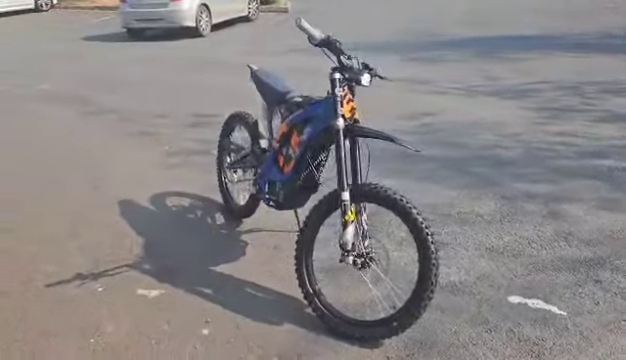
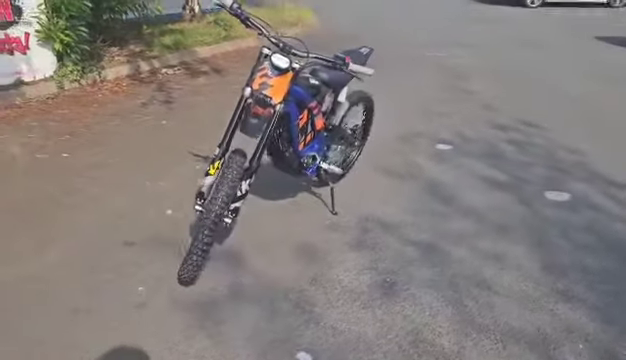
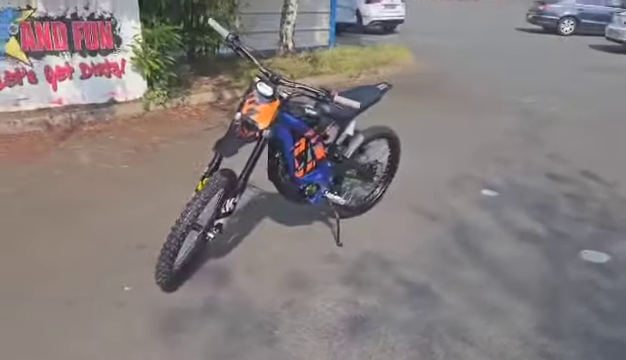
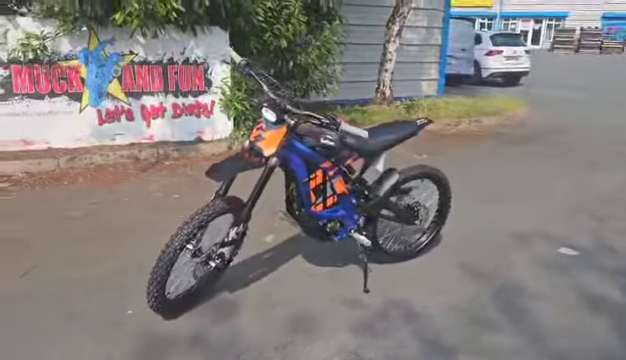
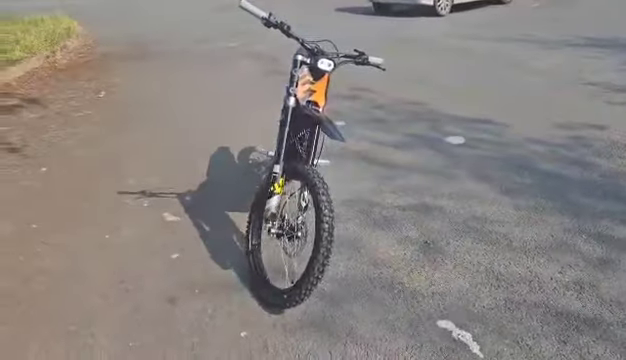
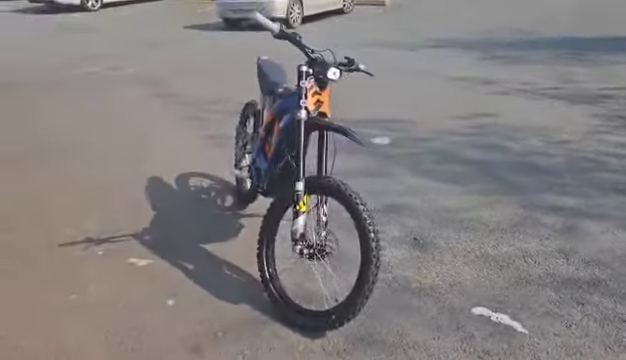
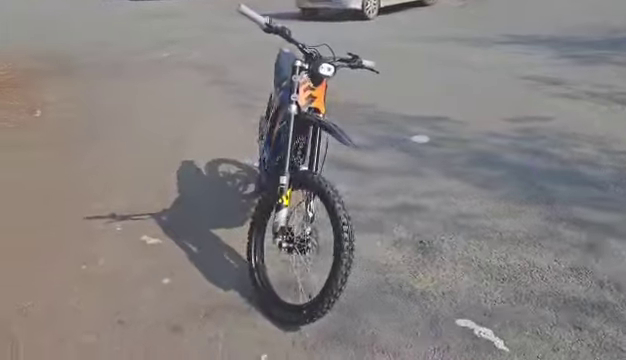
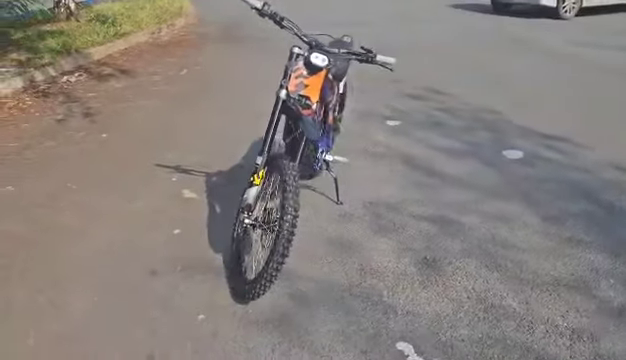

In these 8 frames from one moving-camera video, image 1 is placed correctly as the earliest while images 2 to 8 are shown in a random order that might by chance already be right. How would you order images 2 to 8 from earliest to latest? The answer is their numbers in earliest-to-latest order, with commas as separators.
6, 7, 5, 8, 2, 3, 4
